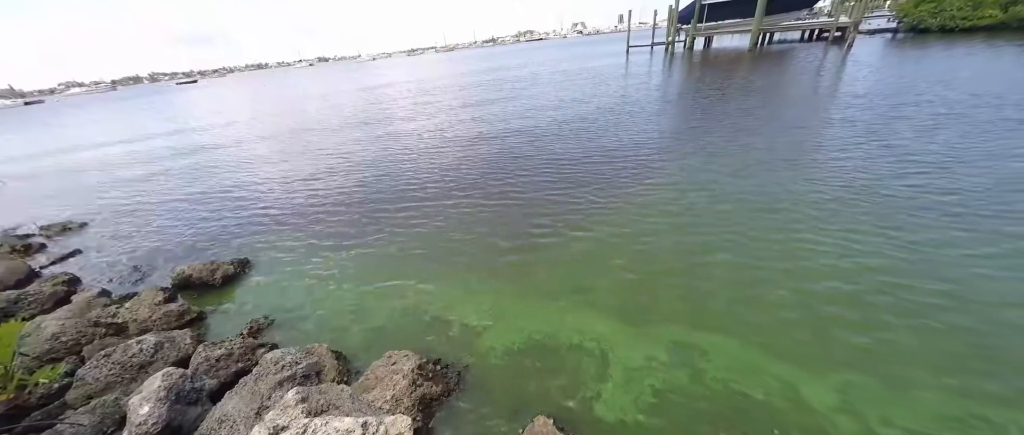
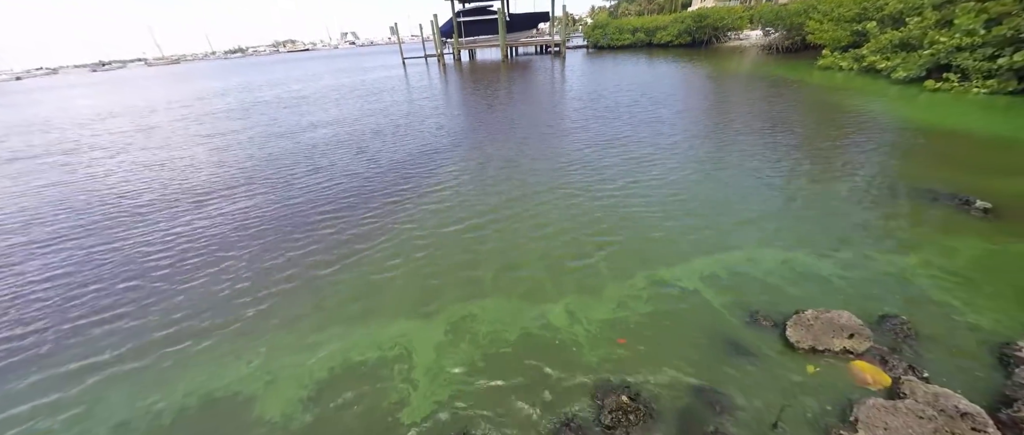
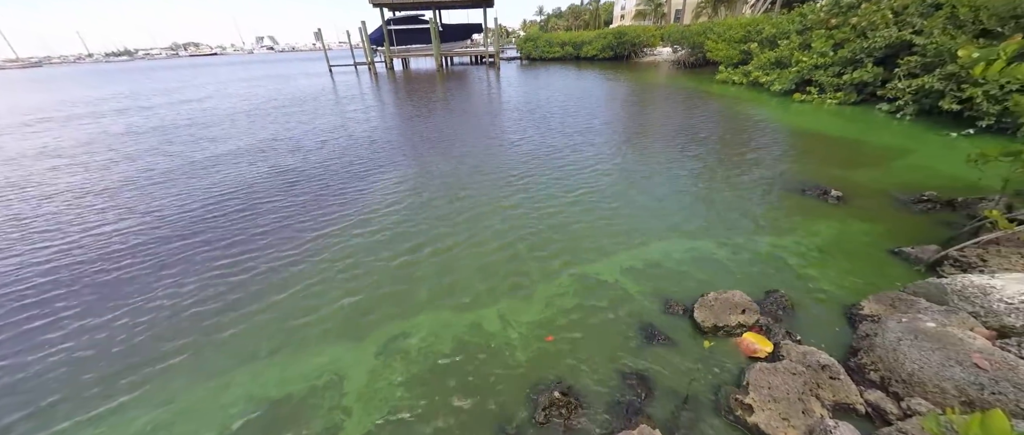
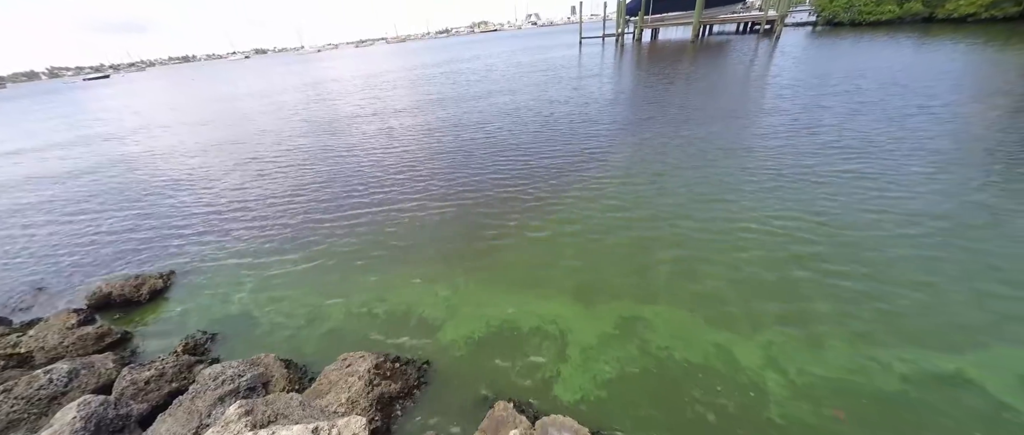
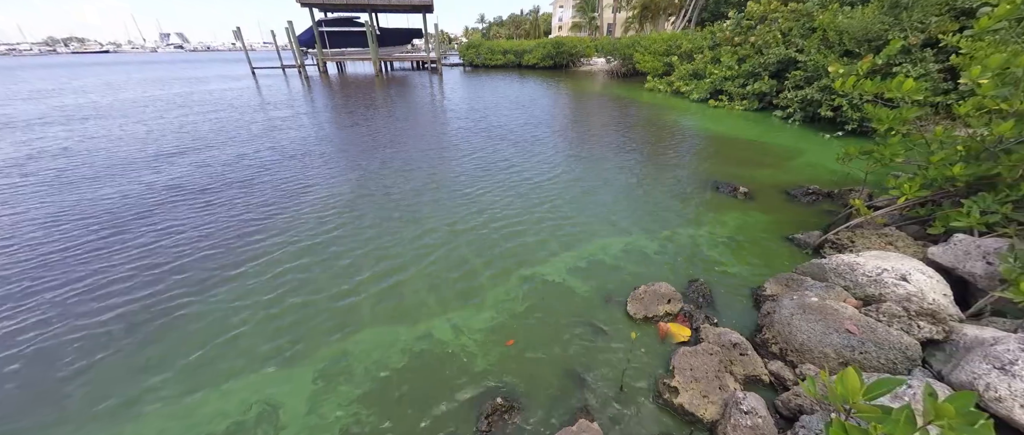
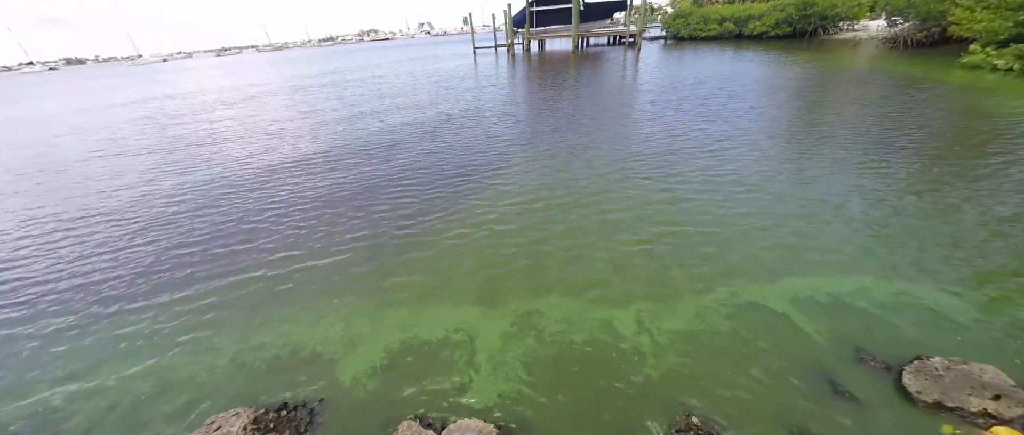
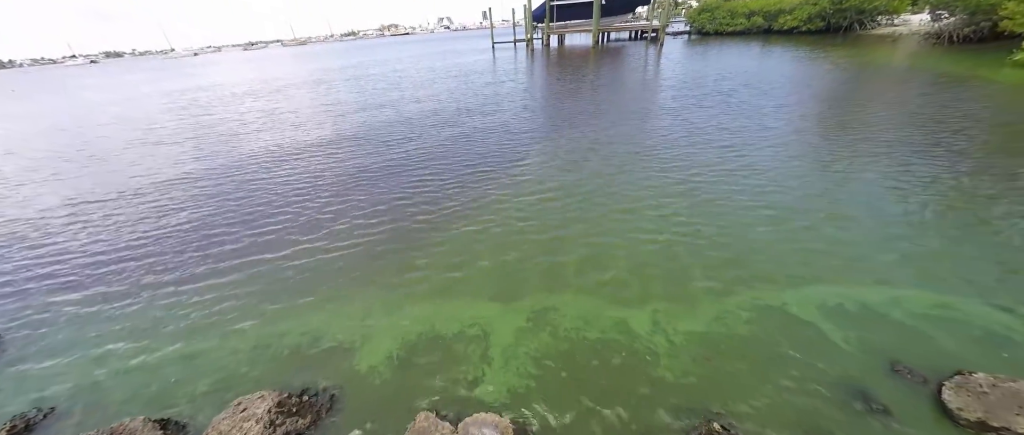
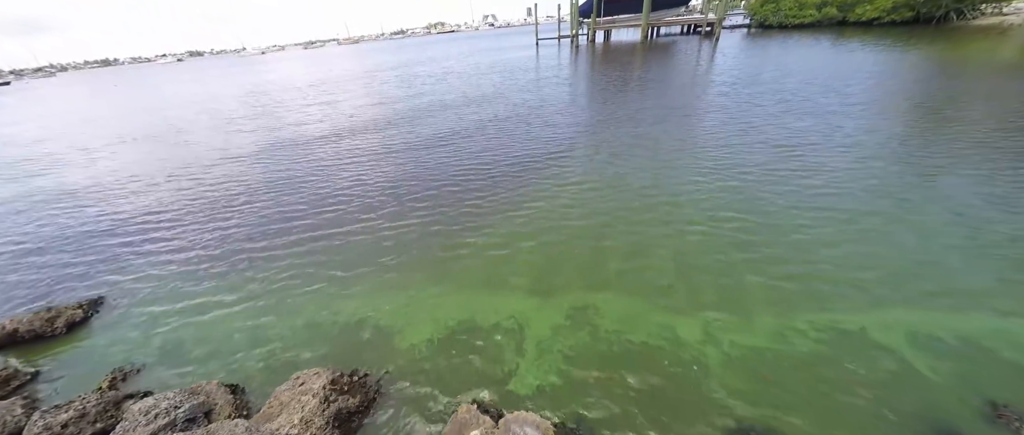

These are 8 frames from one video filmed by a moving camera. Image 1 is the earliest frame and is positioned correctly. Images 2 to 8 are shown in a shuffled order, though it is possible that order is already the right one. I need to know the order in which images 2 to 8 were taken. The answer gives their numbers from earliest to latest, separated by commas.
4, 8, 7, 6, 2, 3, 5
